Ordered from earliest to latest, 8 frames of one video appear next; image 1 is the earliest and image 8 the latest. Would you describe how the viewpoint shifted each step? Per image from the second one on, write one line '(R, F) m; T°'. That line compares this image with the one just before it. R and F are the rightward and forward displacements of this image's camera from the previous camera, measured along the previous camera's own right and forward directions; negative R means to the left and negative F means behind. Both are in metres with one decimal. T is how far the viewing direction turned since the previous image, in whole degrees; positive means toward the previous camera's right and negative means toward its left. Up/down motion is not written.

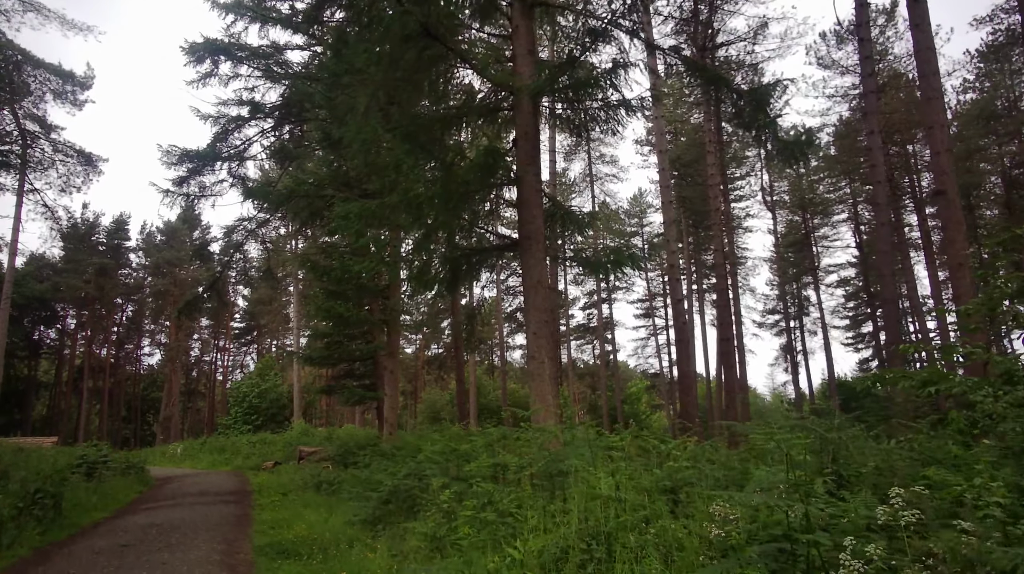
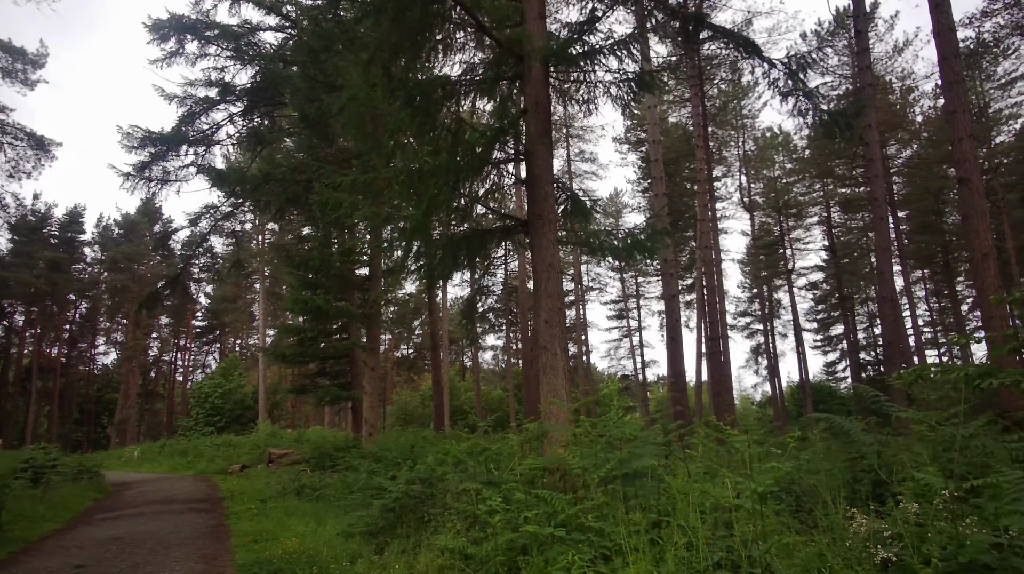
(-0.4, +0.7) m; +3°
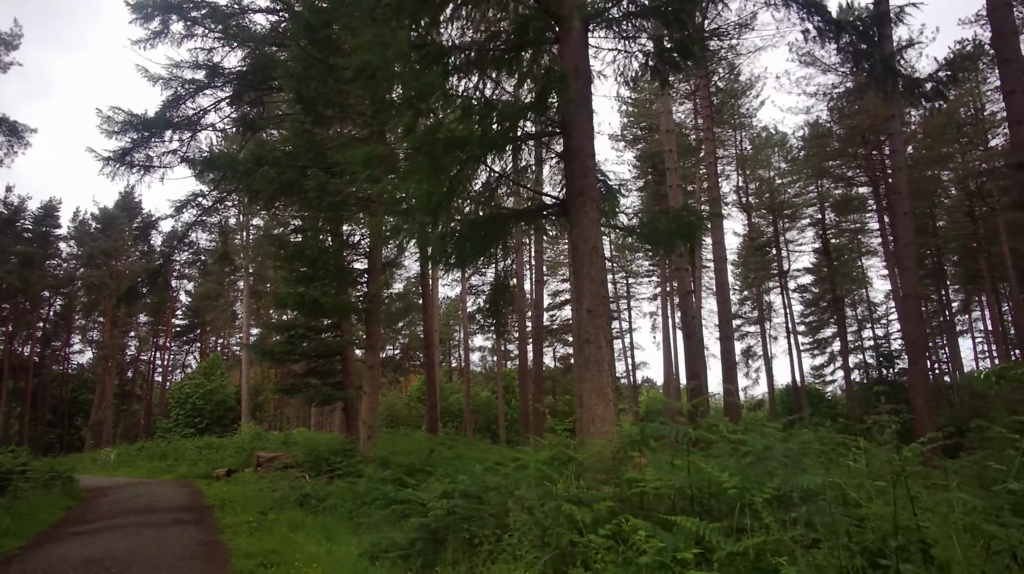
(-0.5, +0.7) m; +2°
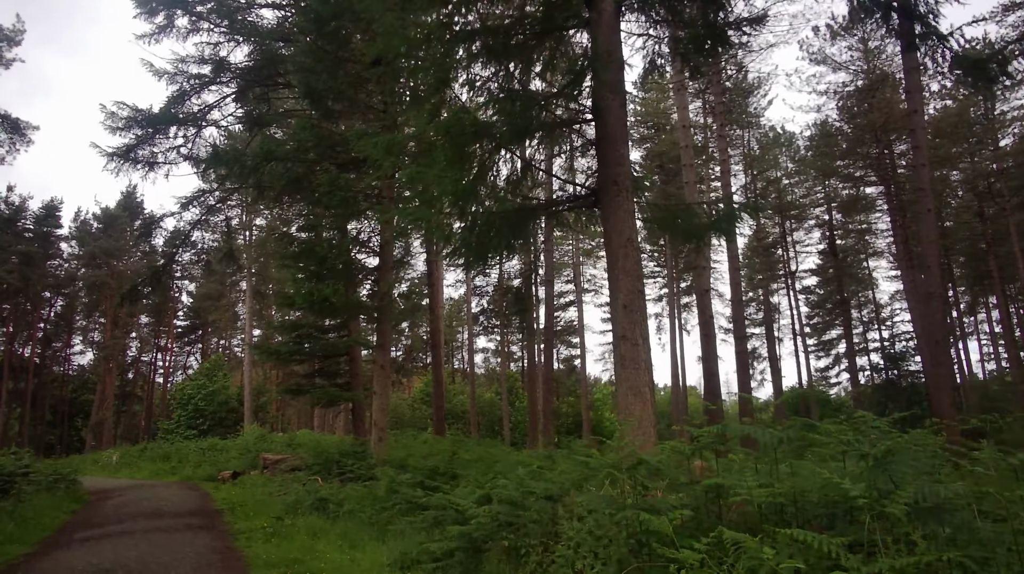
(-0.3, +0.3) m; 0°
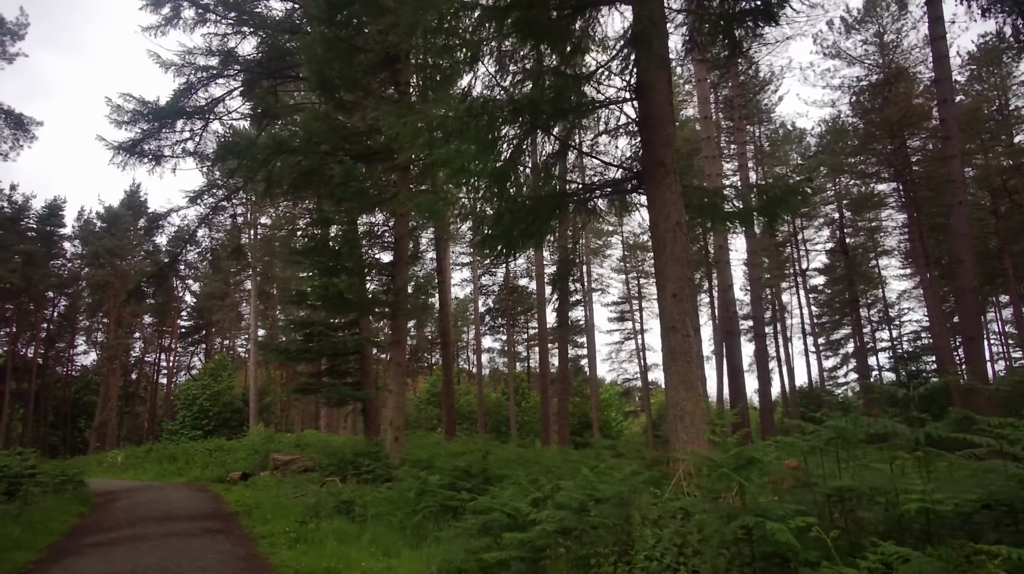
(-0.3, +0.4) m; 0°
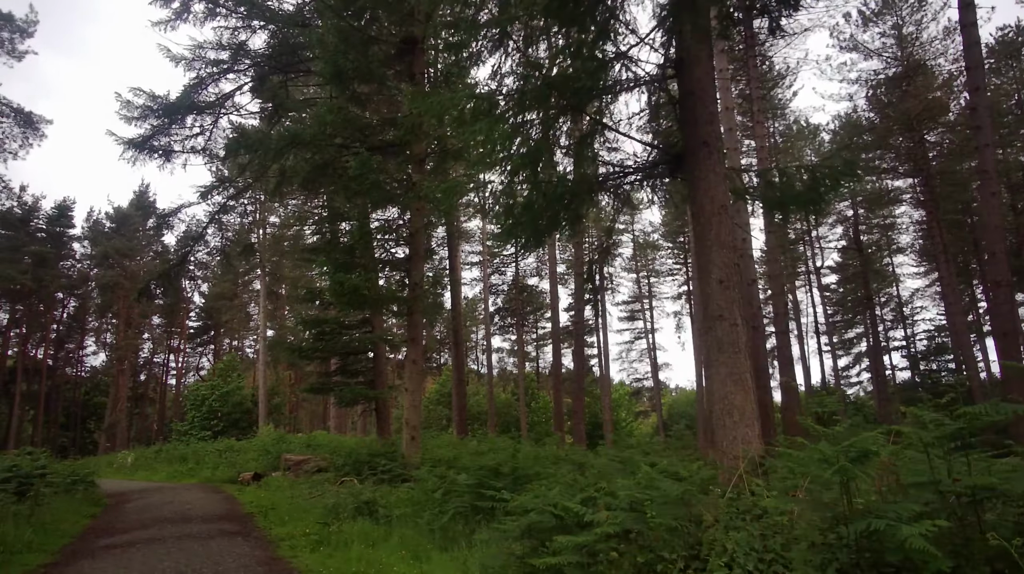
(-0.2, +0.3) m; -1°
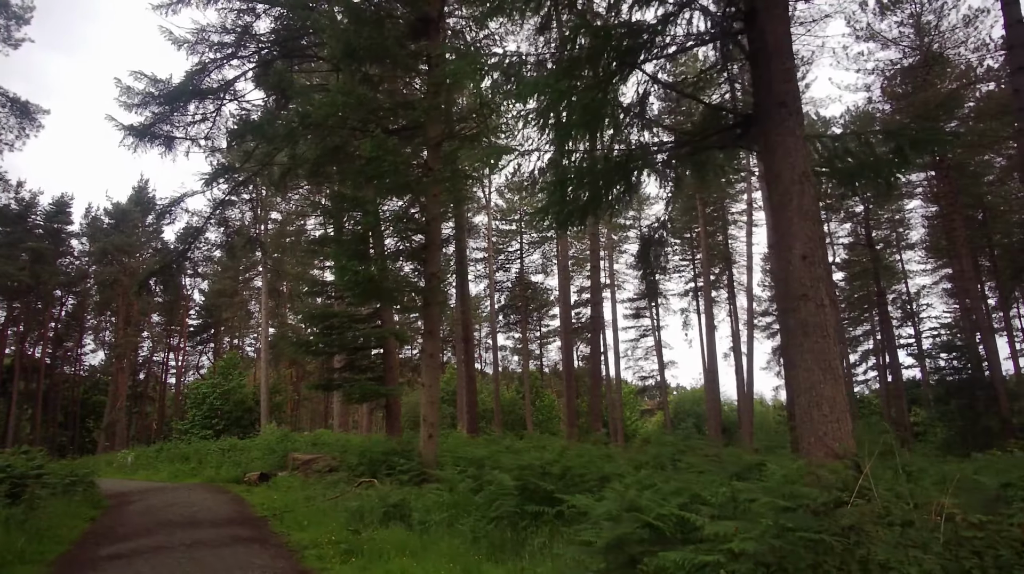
(-0.4, +0.5) m; 0°
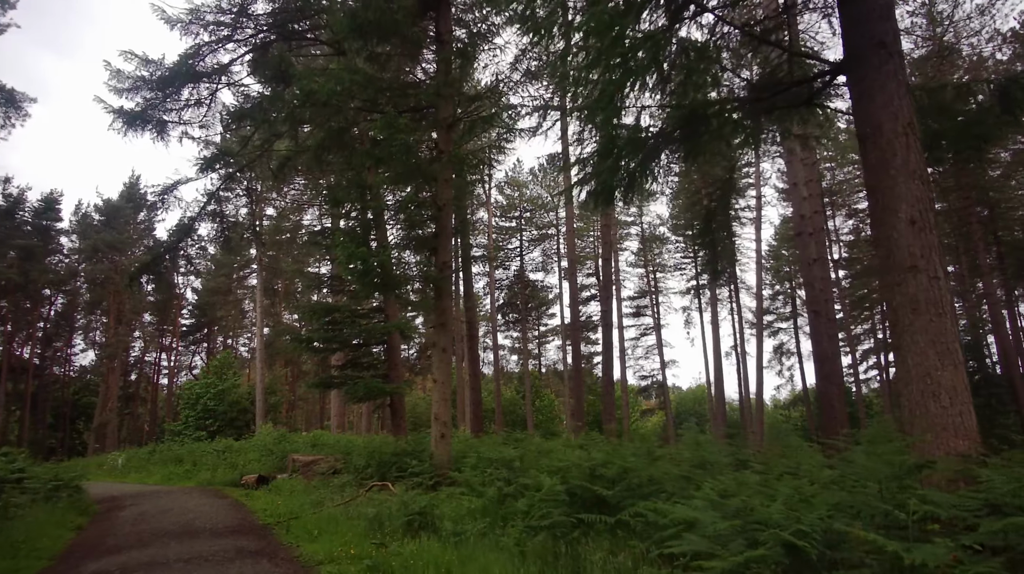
(-0.4, +0.6) m; +1°
